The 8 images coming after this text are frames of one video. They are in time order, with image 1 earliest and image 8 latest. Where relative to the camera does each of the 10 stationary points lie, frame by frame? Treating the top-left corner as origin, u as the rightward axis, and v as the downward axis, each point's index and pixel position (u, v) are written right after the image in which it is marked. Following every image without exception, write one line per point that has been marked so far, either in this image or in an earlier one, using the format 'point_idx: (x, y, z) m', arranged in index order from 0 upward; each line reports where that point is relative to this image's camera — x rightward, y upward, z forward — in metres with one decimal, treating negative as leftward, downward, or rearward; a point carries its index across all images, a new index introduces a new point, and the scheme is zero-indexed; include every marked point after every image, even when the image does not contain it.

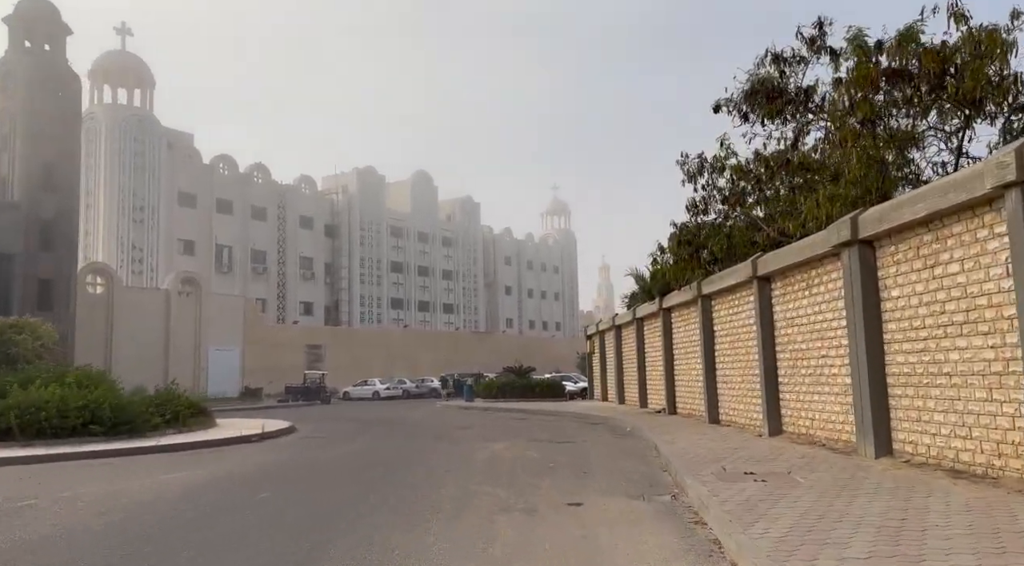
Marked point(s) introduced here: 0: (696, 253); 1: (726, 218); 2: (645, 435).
0: (+3.2, +0.5, +13.4) m
1: (+3.6, +1.1, +13.1) m
2: (+2.1, -2.4, +12.2) m
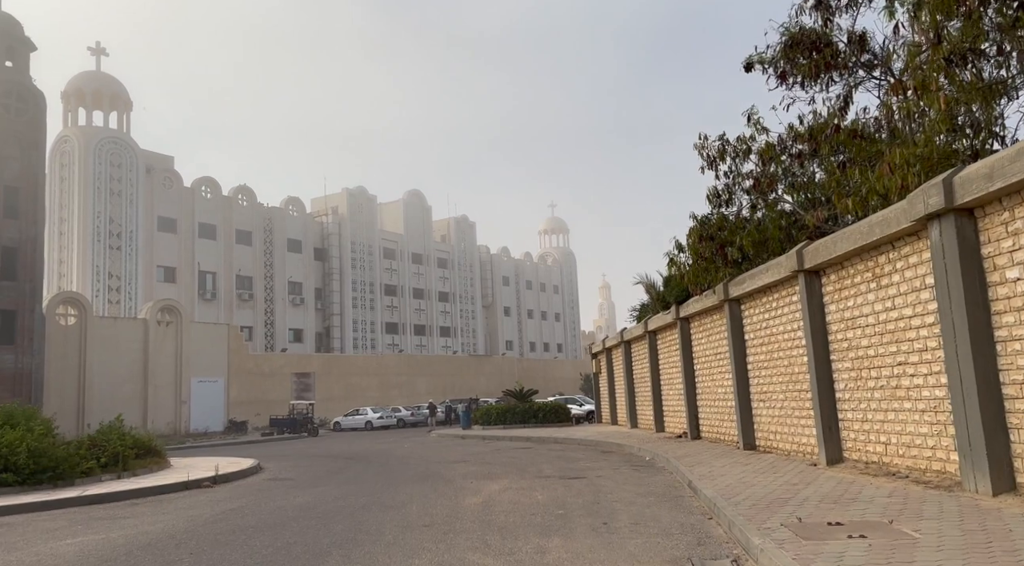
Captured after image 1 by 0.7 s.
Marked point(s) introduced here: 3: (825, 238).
0: (+3.1, +0.5, +11.5) m
1: (+3.5, +1.1, +11.3) m
2: (+2.1, -2.4, +10.2) m
3: (+3.4, +0.5, +8.3) m
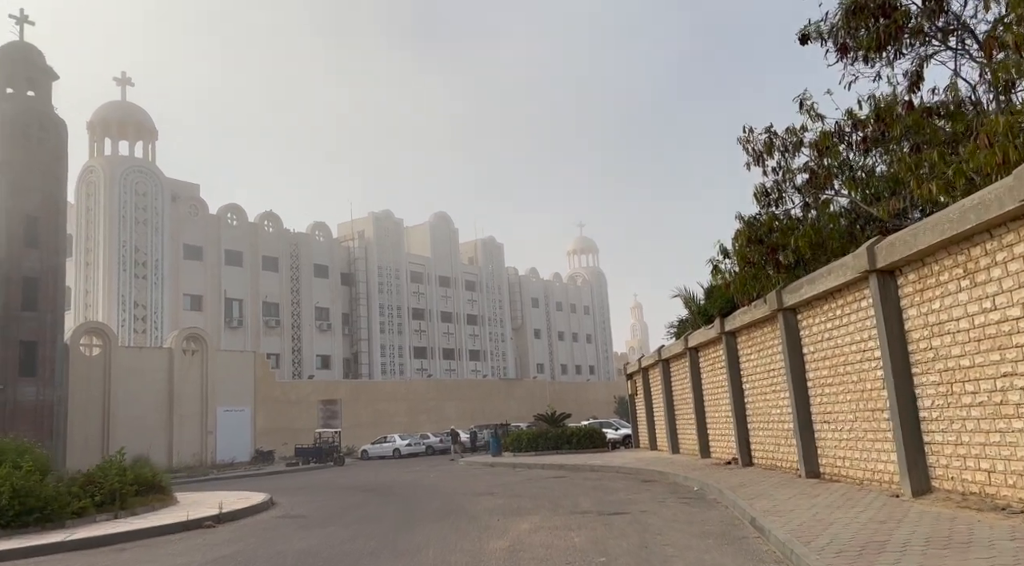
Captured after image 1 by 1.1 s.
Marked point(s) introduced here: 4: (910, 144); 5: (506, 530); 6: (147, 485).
0: (+3.5, +0.4, +10.4) m
1: (+3.9, +1.0, +10.2) m
2: (+2.5, -2.5, +9.0) m
3: (+3.6, +0.5, +7.2) m
4: (+4.3, +1.5, +8.5) m
5: (-0.1, -2.4, +7.6) m
6: (-5.3, -2.9, +11.2) m
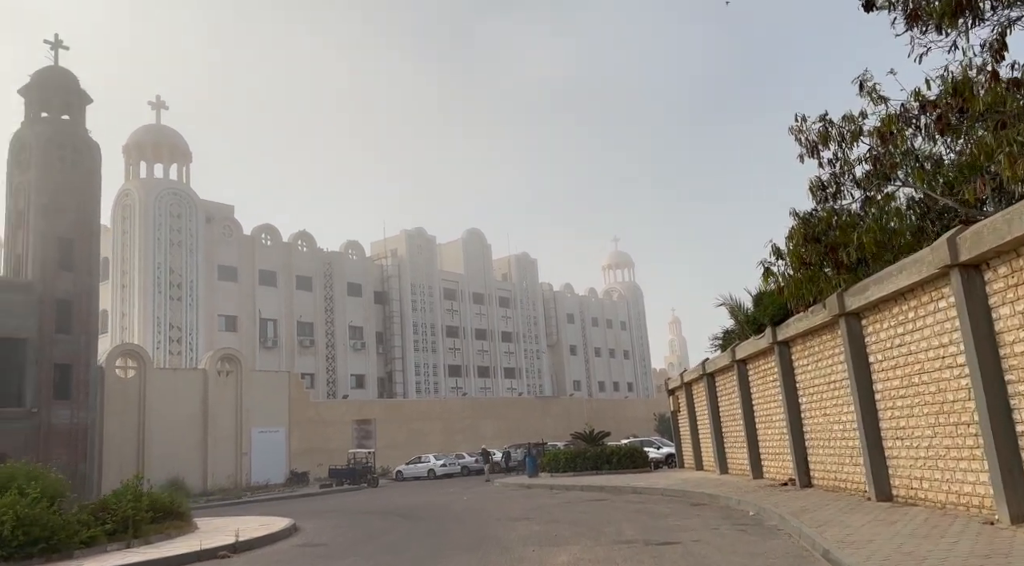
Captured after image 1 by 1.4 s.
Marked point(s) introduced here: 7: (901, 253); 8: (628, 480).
0: (+3.9, +0.3, +9.5) m
1: (+4.3, +1.0, +9.3) m
2: (+2.8, -2.5, +8.1) m
3: (+3.8, +0.5, +6.3) m
4: (+4.6, +1.5, +7.6) m
5: (+0.3, -2.4, +6.8) m
6: (-4.8, -3.1, +10.6) m
7: (+4.4, +0.3, +8.9) m
8: (+2.7, -4.6, +18.2) m
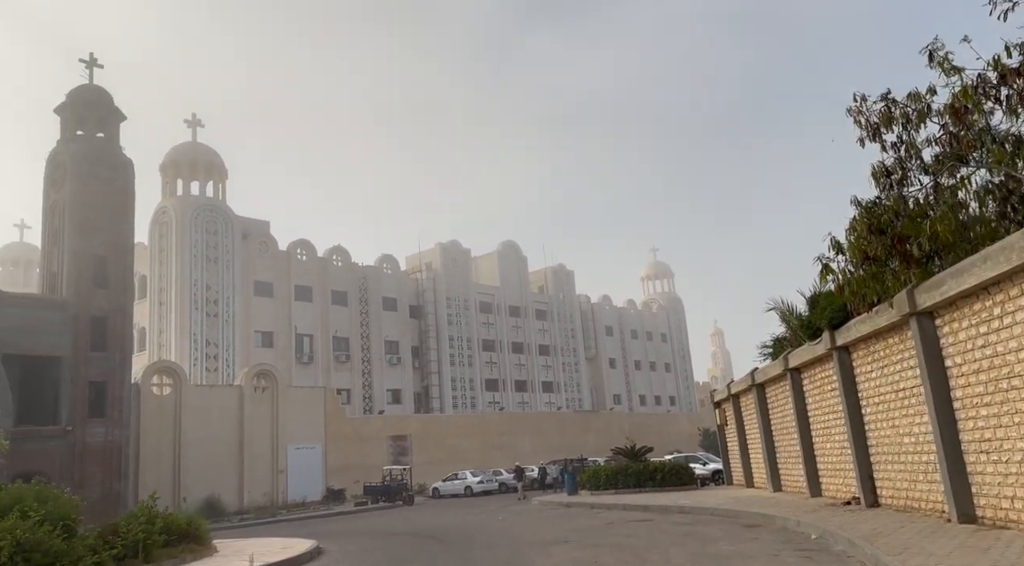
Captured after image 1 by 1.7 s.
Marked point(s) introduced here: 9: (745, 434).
0: (+4.2, +0.4, +8.5) m
1: (+4.6, +1.0, +8.3) m
2: (+3.2, -2.5, +7.2) m
3: (+4.0, +0.6, +5.3) m
4: (+4.9, +1.6, +6.7) m
5: (+0.5, -2.4, +6.0) m
6: (-4.3, -3.3, +10.1) m
7: (+4.8, +0.4, +8.0) m
8: (+3.6, -4.7, +17.2) m
9: (+5.7, -3.7, +19.0) m
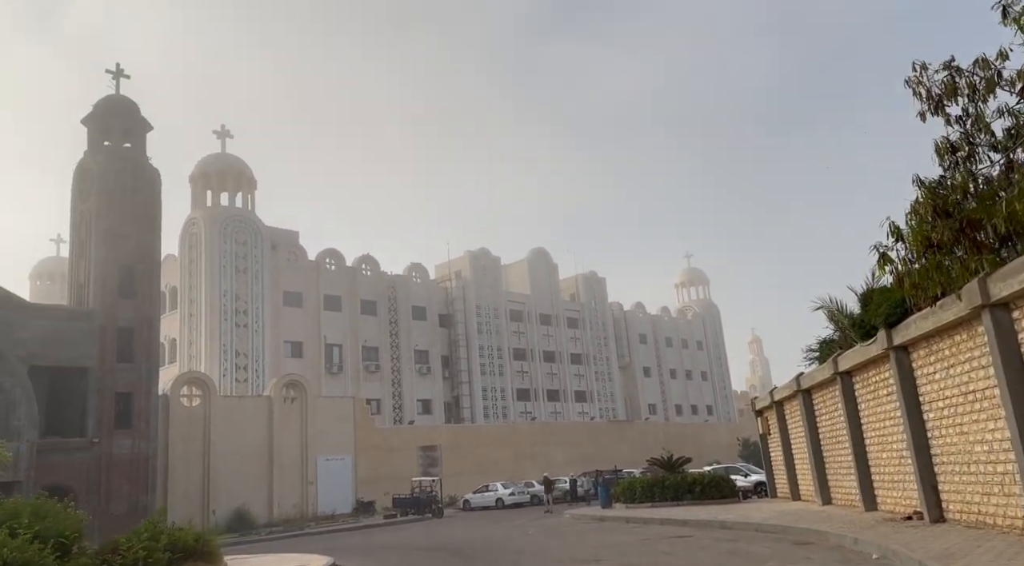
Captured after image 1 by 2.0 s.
0: (+4.5, +0.5, +7.7) m
1: (+4.8, +1.1, +7.4) m
2: (+3.4, -2.4, +6.3) m
3: (+4.1, +0.8, +4.5) m
4: (+5.0, +1.8, +5.8) m
5: (+0.7, -2.3, +5.2) m
6: (-4.0, -3.3, +9.5) m
7: (+5.0, +0.5, +7.1) m
8: (+4.2, -4.8, +16.2) m
9: (+6.4, -3.7, +17.9) m
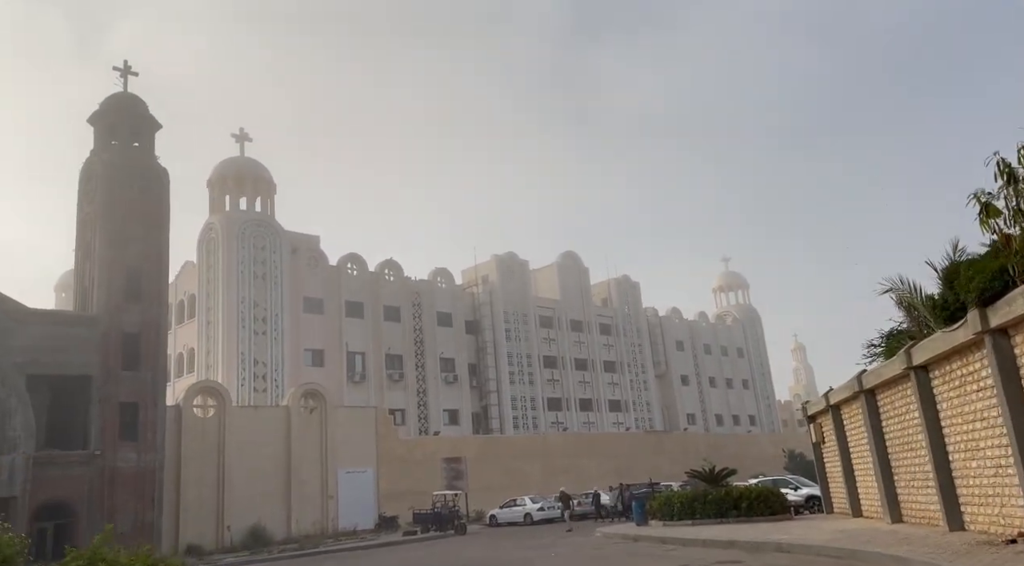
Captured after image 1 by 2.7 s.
0: (+4.4, +0.8, +5.7) m
1: (+4.7, +1.5, +5.5) m
2: (+3.3, -2.0, +4.4) m
3: (+3.9, +1.2, +2.6) m
4: (+4.9, +2.2, +3.8) m
5: (+0.5, -2.0, +3.4) m
6: (-3.9, -3.0, +7.9) m
7: (+4.9, +0.9, +5.1) m
8: (+4.6, -4.5, +14.2) m
9: (+6.8, -3.5, +15.9) m
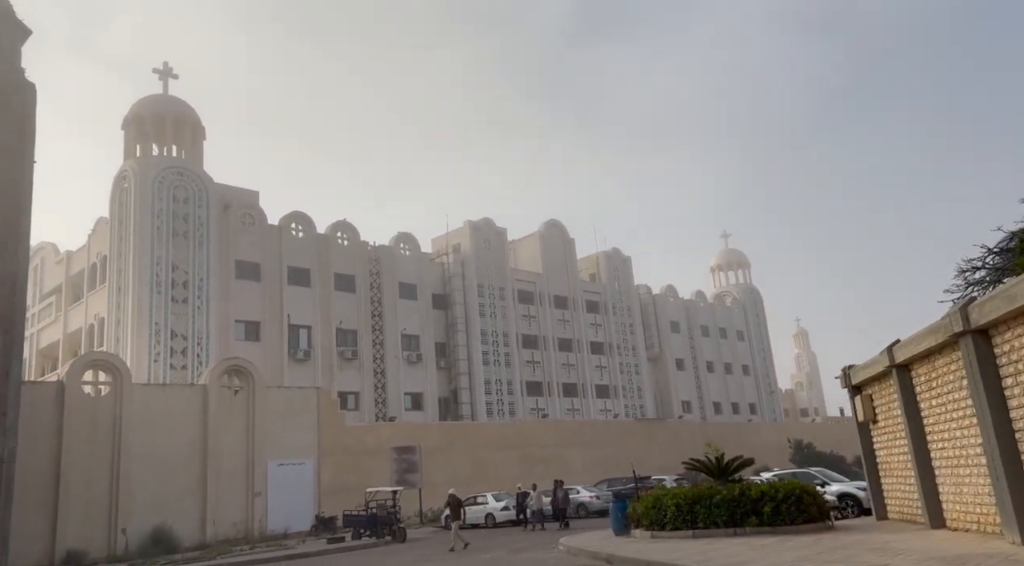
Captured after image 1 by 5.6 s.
0: (+3.3, +2.2, +0.6) m
1: (+3.6, +2.8, +0.3) m
2: (+2.2, -0.7, -0.8) m
3: (+2.8, +2.5, -2.6) m
4: (+3.8, +3.5, -1.3) m
5: (-0.5, -0.7, -1.8) m
6: (-5.0, -1.7, +2.7) m
7: (+3.8, +2.2, -0.1) m
8: (+3.4, -3.1, +9.1) m
9: (+5.7, -2.1, +10.7) m
